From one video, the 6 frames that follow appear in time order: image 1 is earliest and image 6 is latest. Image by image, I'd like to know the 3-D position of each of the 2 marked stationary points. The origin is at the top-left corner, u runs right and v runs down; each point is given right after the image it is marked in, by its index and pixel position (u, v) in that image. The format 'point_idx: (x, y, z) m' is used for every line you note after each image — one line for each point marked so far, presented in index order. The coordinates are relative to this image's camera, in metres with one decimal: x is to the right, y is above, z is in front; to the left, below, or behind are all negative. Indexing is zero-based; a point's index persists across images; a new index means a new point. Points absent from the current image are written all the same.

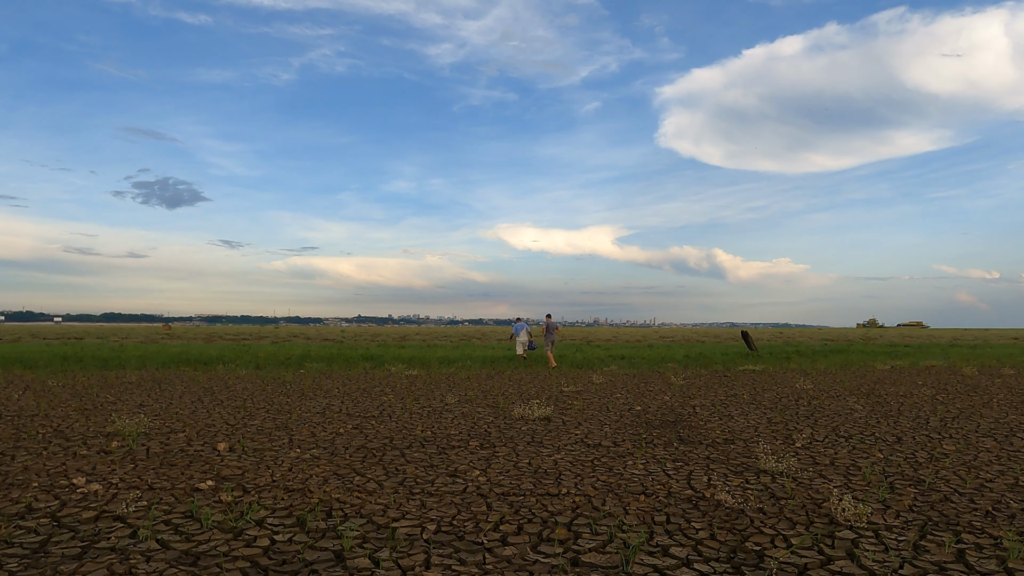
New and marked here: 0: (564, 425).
0: (+1.0, -2.6, +12.6) m
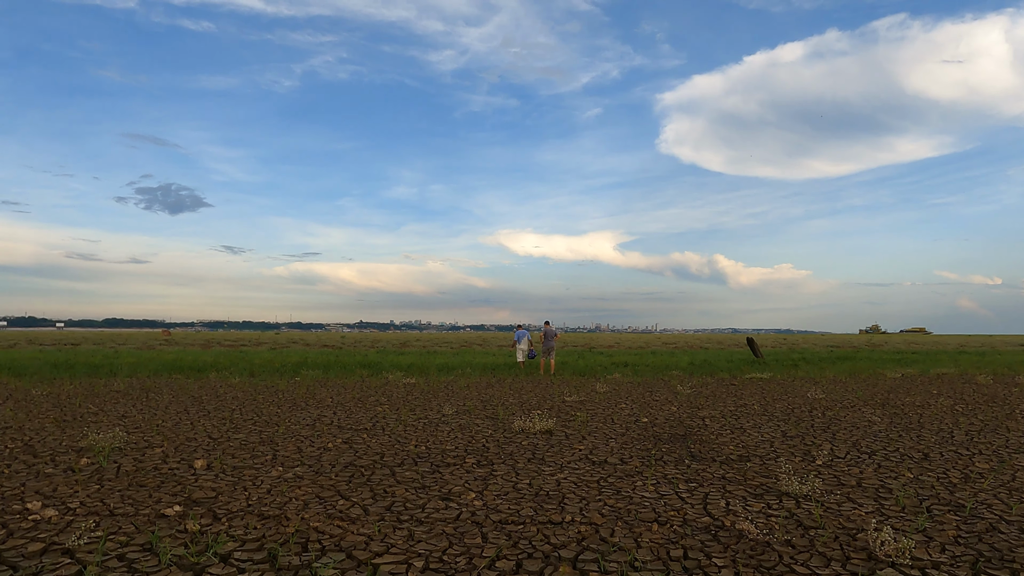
0: (+1.0, -2.7, +11.8) m
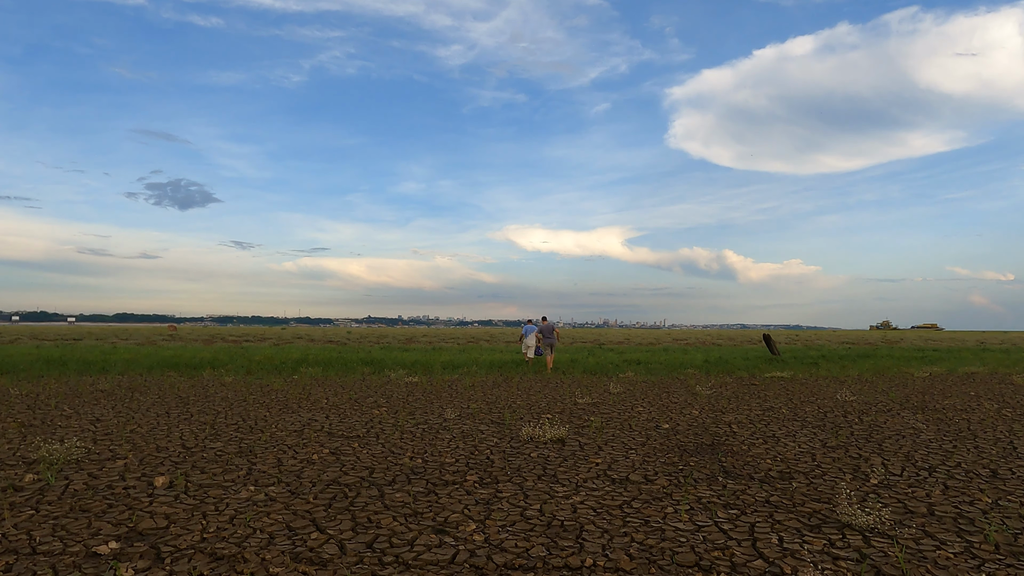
0: (+1.1, -2.6, +10.6) m
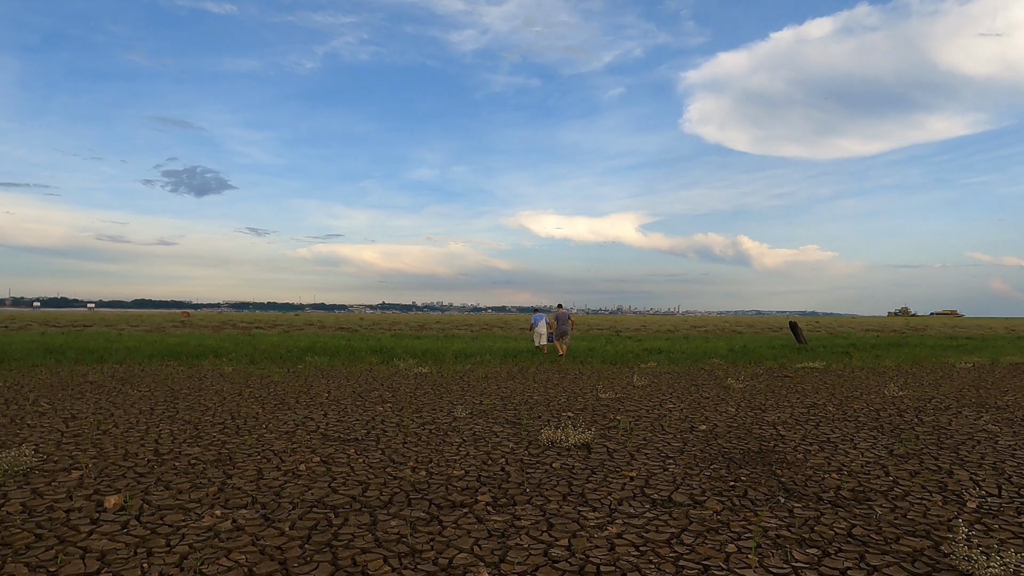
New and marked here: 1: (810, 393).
0: (+1.3, -2.3, +9.1) m
1: (+7.7, -2.7, +17.3) m
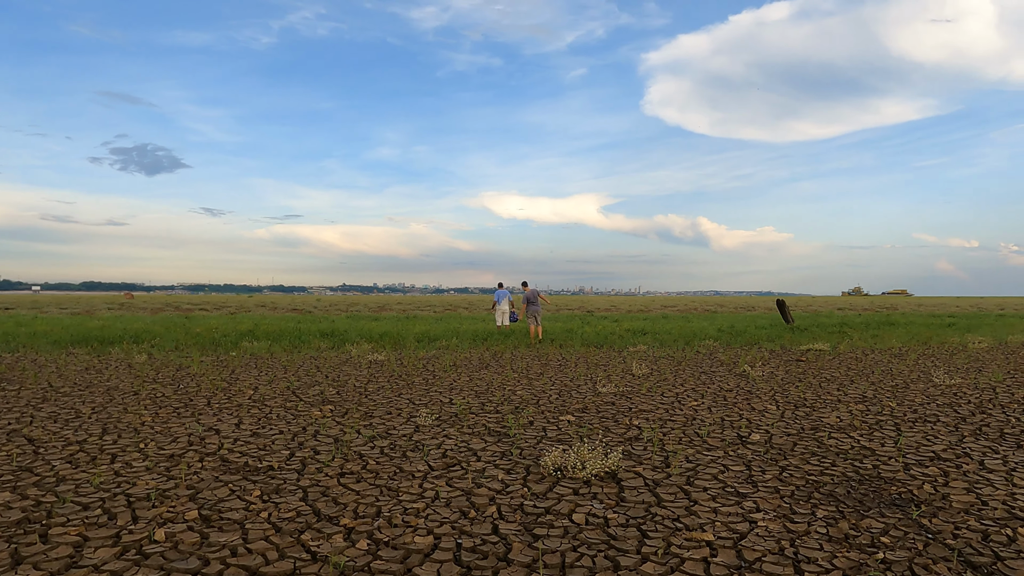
0: (+1.3, -1.9, +5.9) m
1: (+7.2, -2.0, +14.4) m
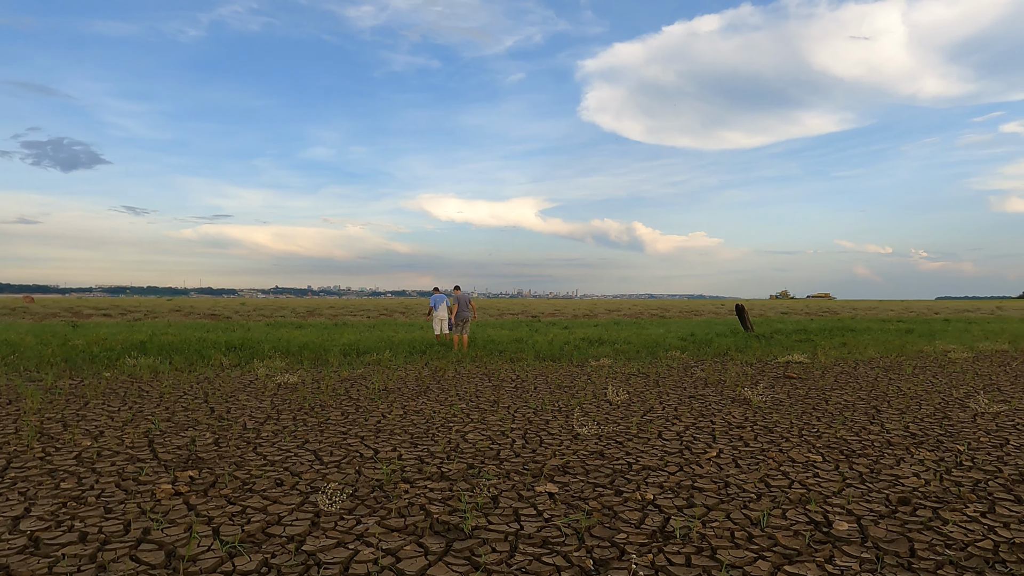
0: (+1.2, -2.0, +2.7) m
1: (+6.3, -2.2, +11.7) m
